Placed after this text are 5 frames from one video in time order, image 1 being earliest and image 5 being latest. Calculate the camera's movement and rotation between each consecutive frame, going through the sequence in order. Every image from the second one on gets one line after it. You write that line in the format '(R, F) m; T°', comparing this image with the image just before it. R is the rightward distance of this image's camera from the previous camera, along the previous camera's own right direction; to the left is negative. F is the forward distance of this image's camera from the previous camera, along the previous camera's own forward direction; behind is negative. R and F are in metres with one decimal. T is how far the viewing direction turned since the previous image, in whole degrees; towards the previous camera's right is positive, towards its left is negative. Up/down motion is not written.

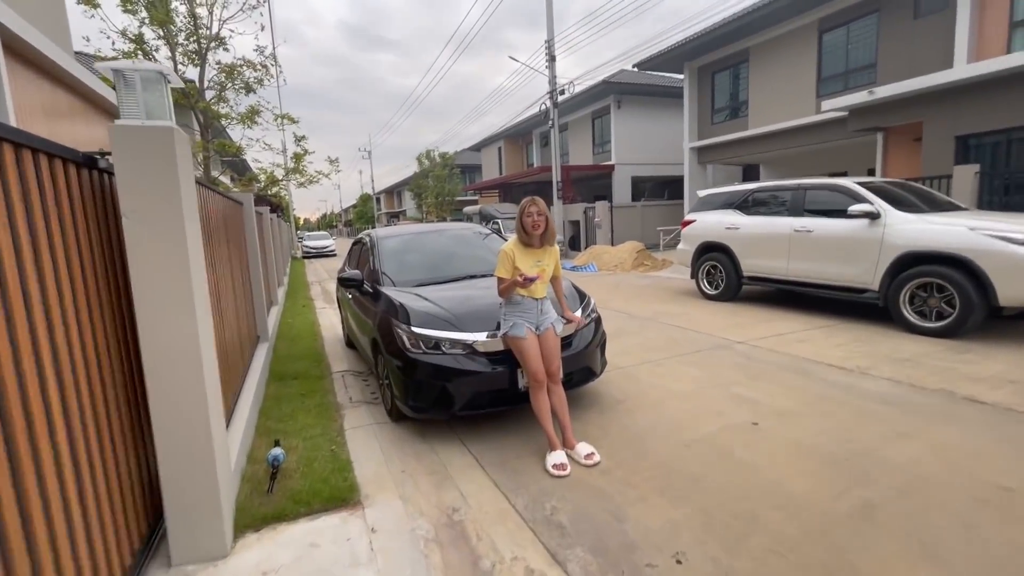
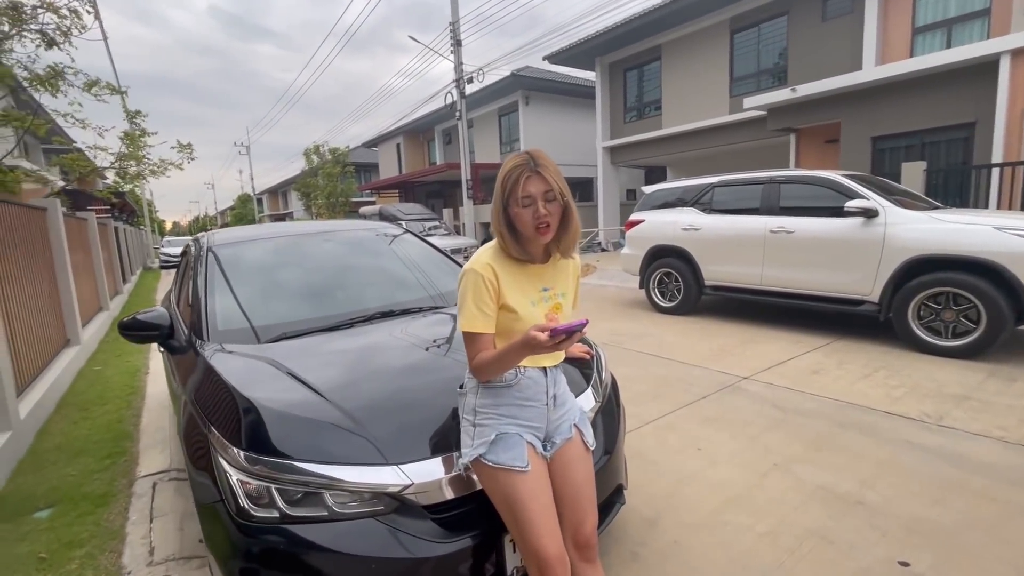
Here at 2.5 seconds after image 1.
(-0.2, +1.9) m; +12°
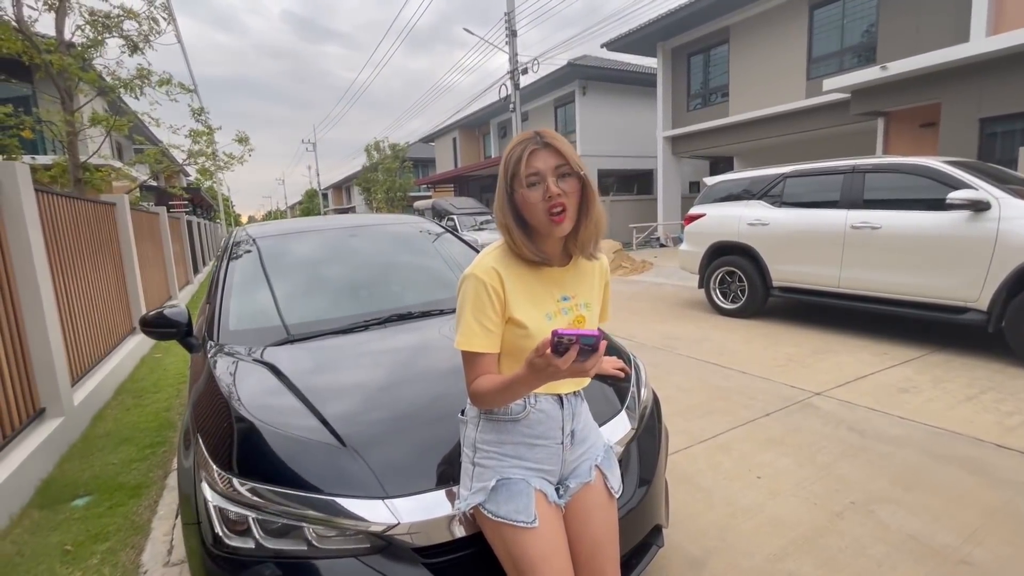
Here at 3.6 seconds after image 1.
(+0.1, +0.3) m; -7°
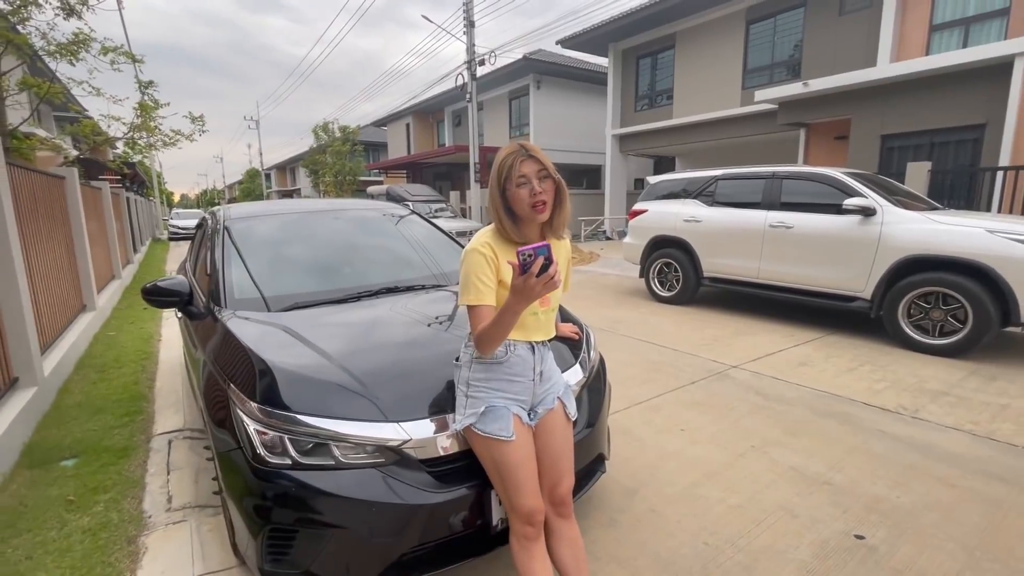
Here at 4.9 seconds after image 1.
(-0.1, -0.4) m; +6°
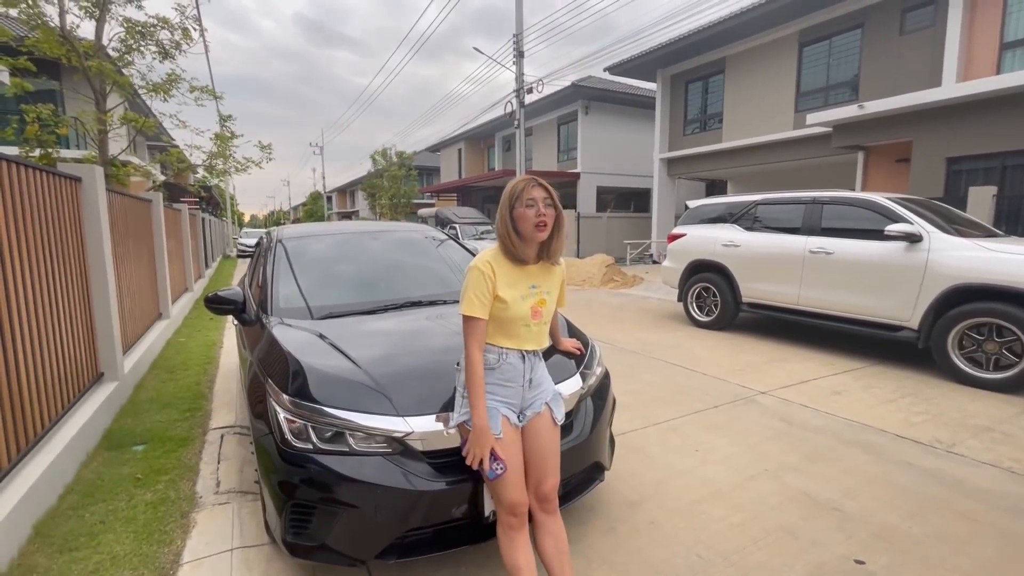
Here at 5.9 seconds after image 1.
(+0.2, -0.2) m; -6°
